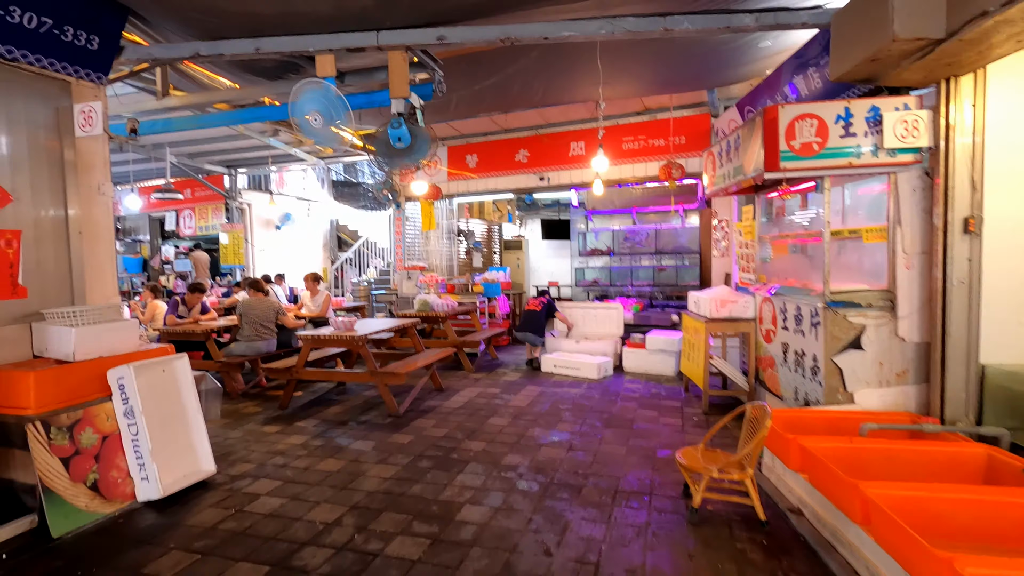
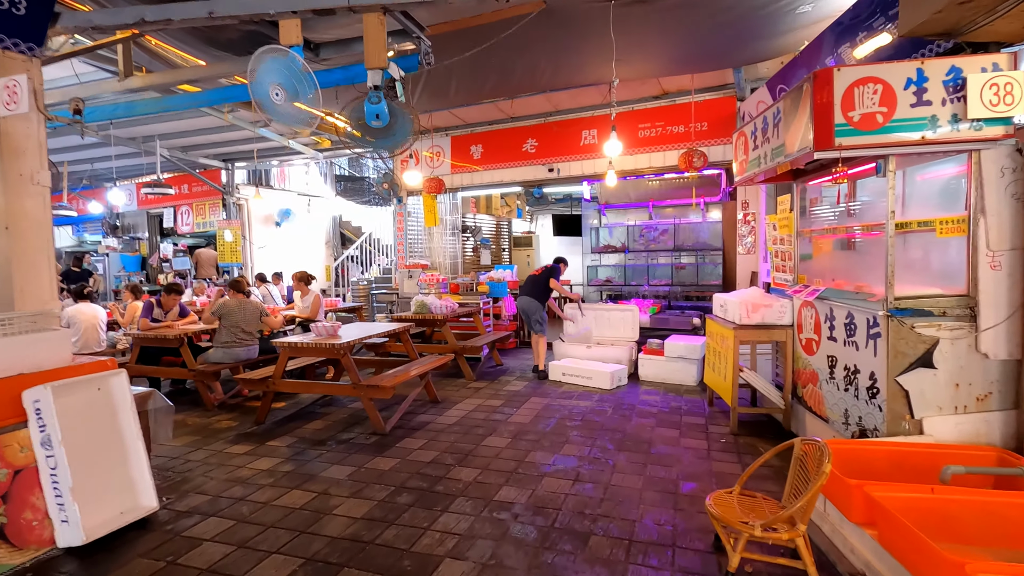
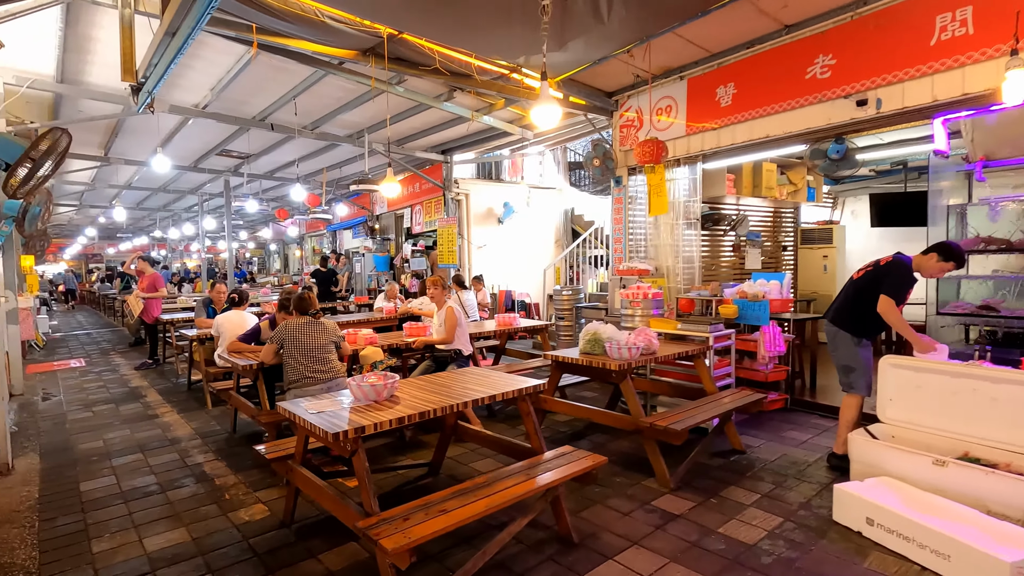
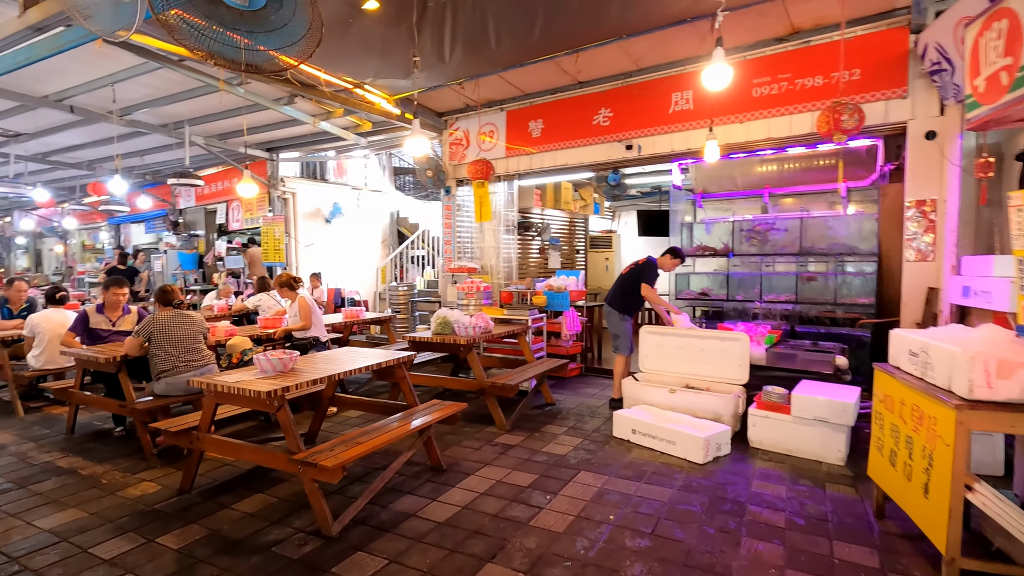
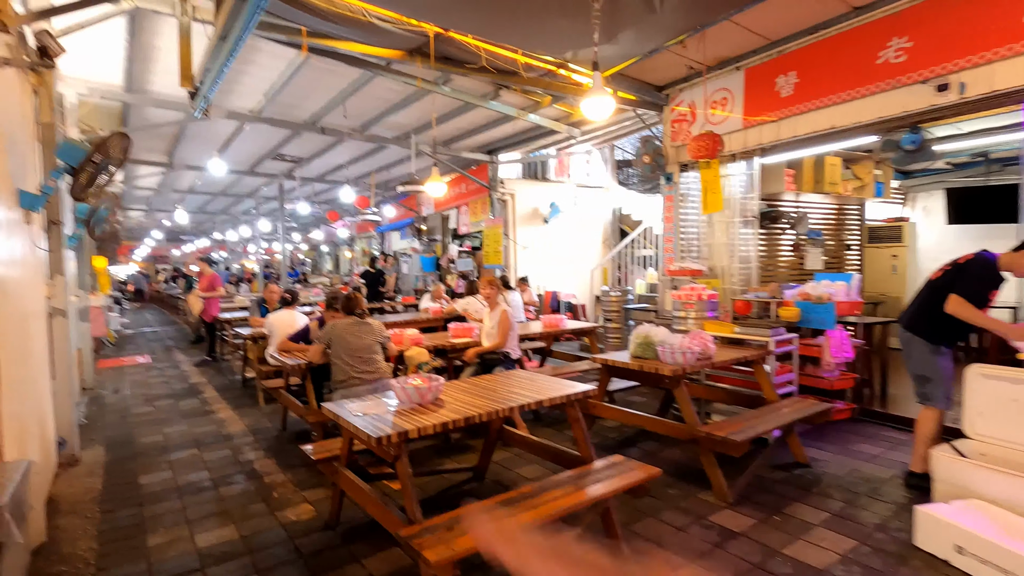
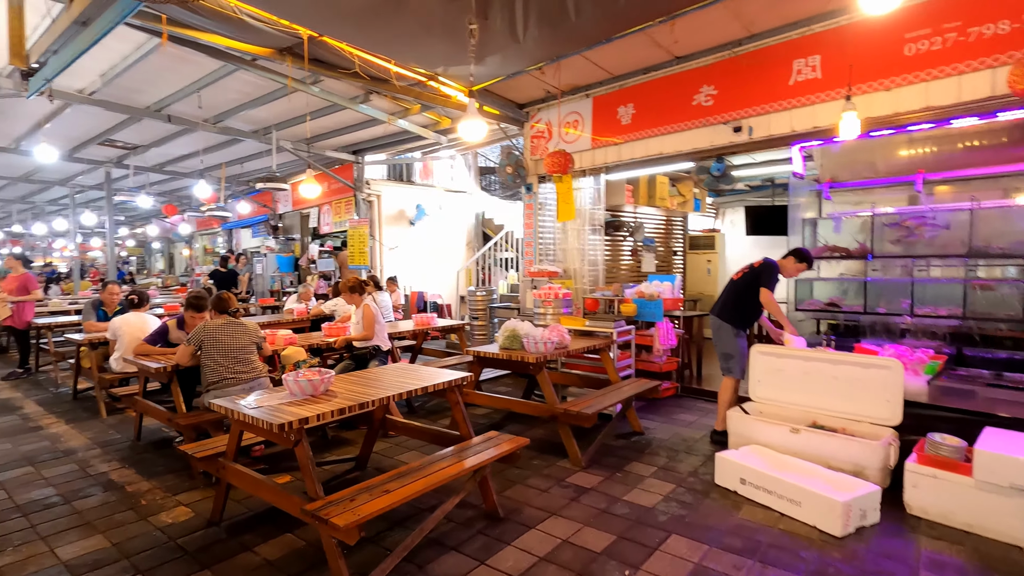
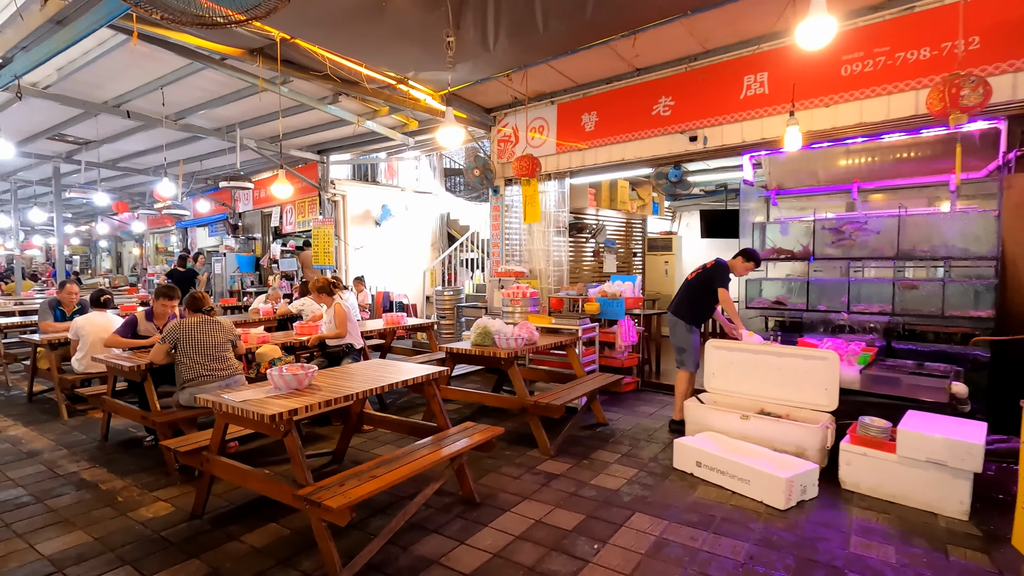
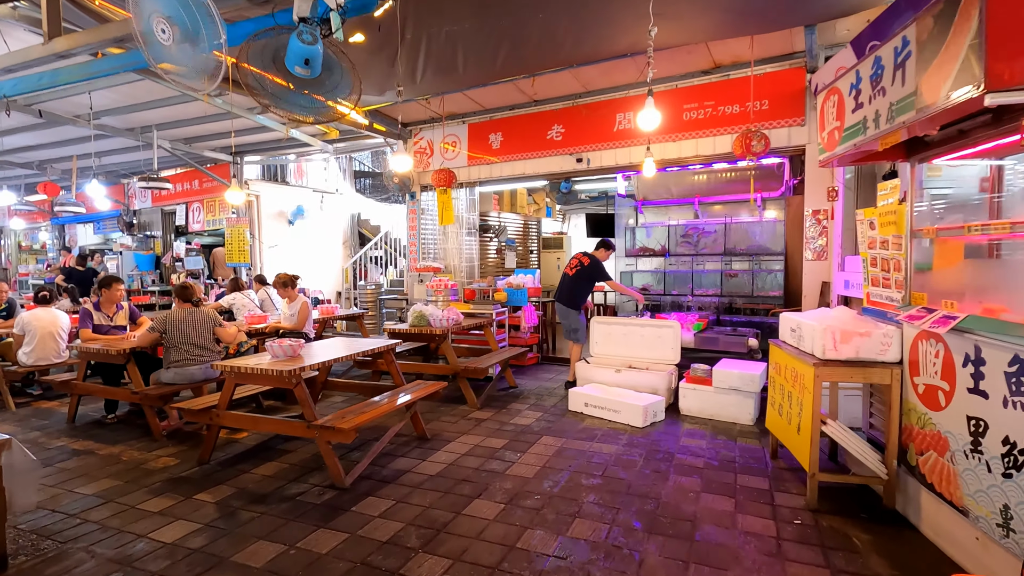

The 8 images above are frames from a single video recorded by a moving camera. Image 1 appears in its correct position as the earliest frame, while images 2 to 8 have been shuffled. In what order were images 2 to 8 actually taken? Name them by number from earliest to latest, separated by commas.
2, 8, 4, 7, 6, 3, 5
